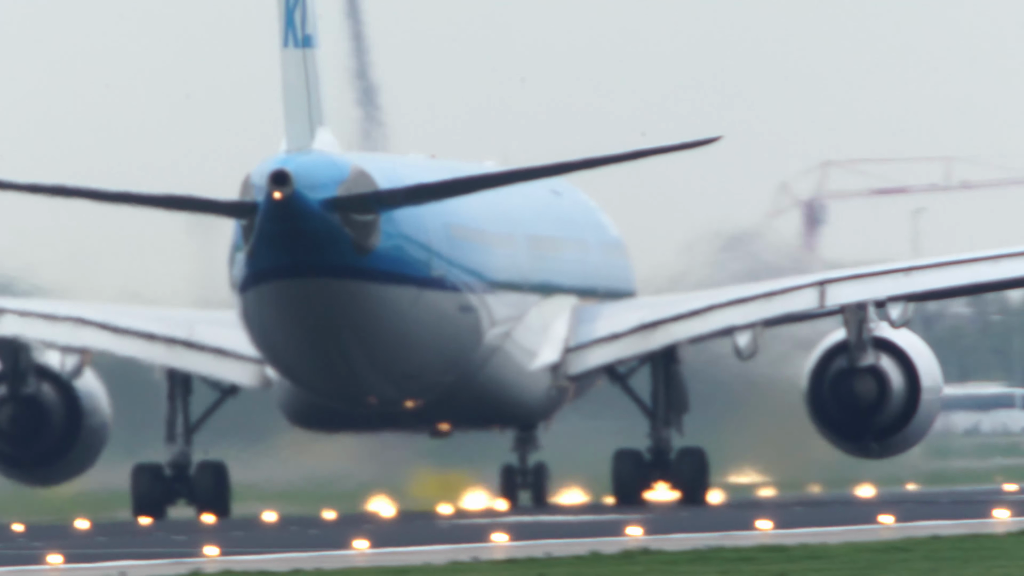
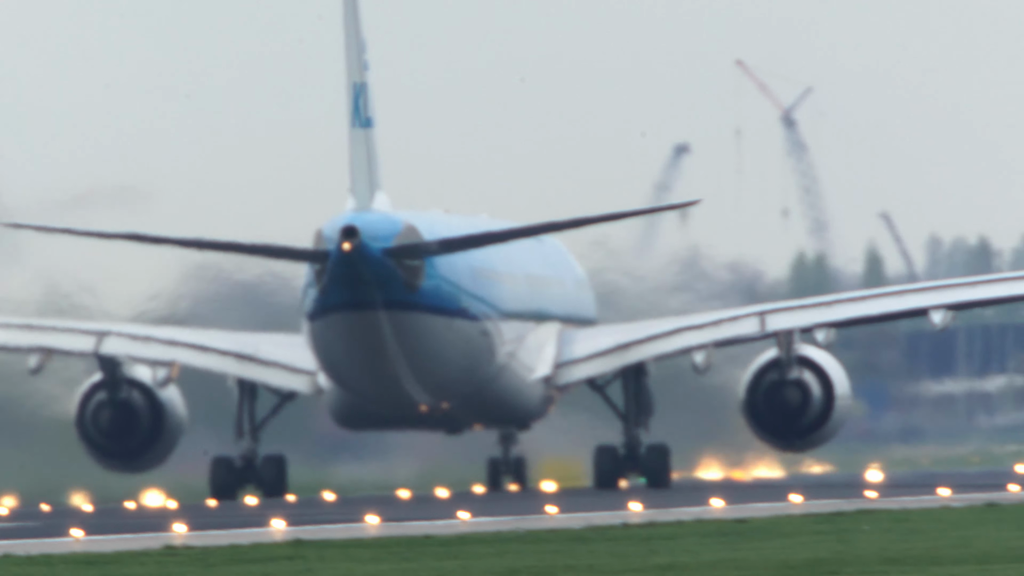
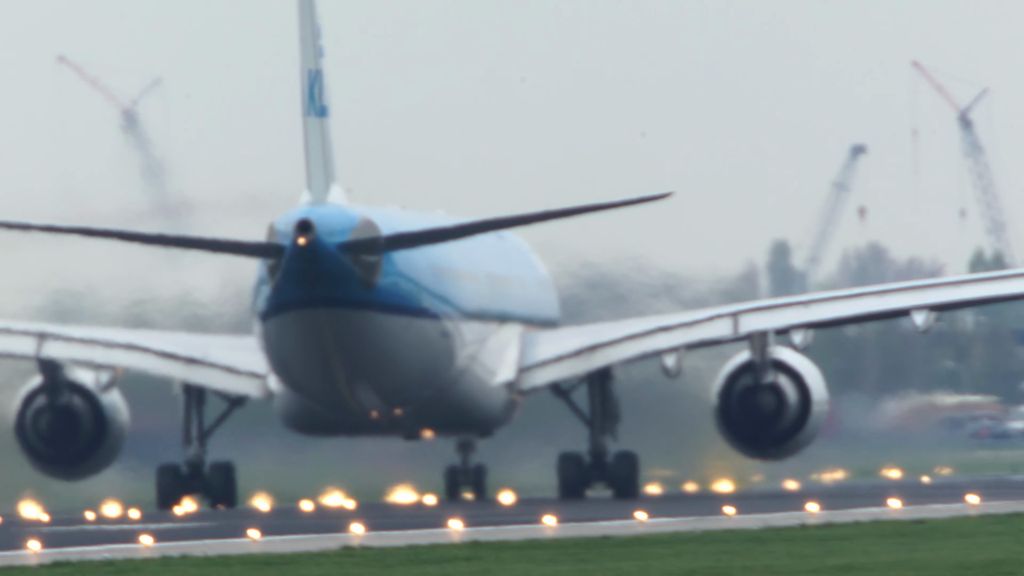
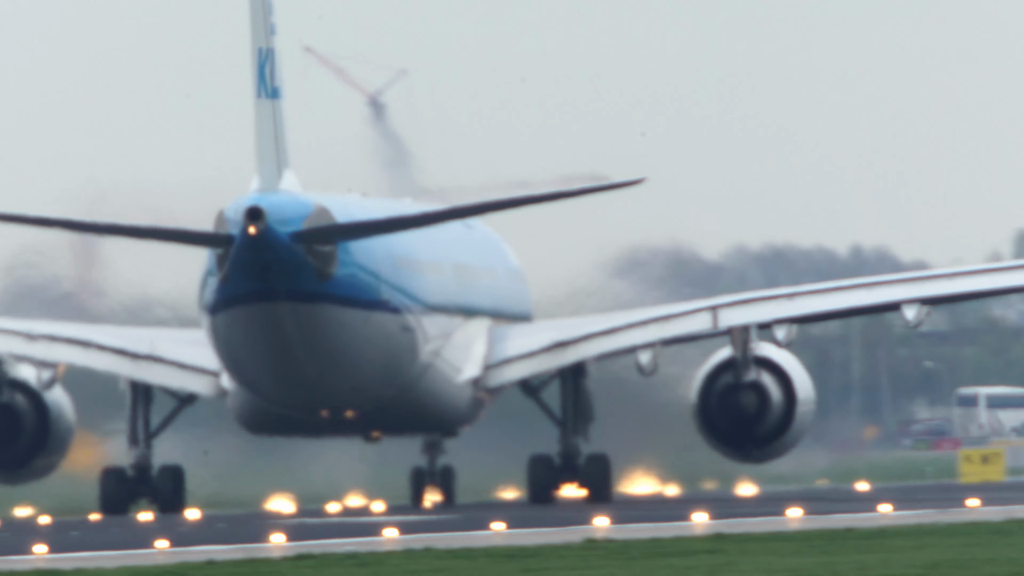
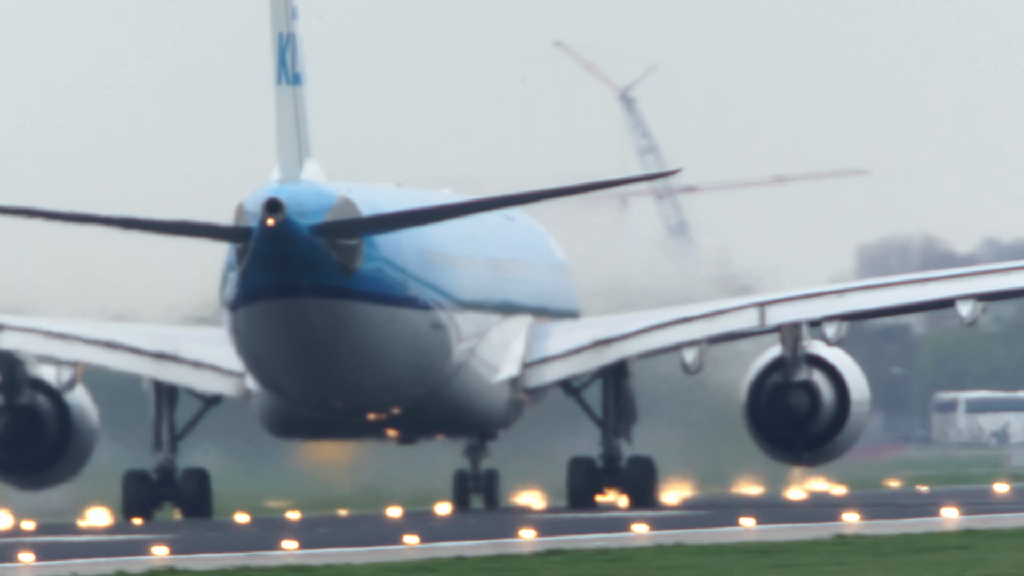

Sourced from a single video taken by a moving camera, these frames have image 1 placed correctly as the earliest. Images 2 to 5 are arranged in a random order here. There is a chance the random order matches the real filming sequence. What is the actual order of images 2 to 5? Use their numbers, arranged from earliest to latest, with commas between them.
5, 4, 3, 2
